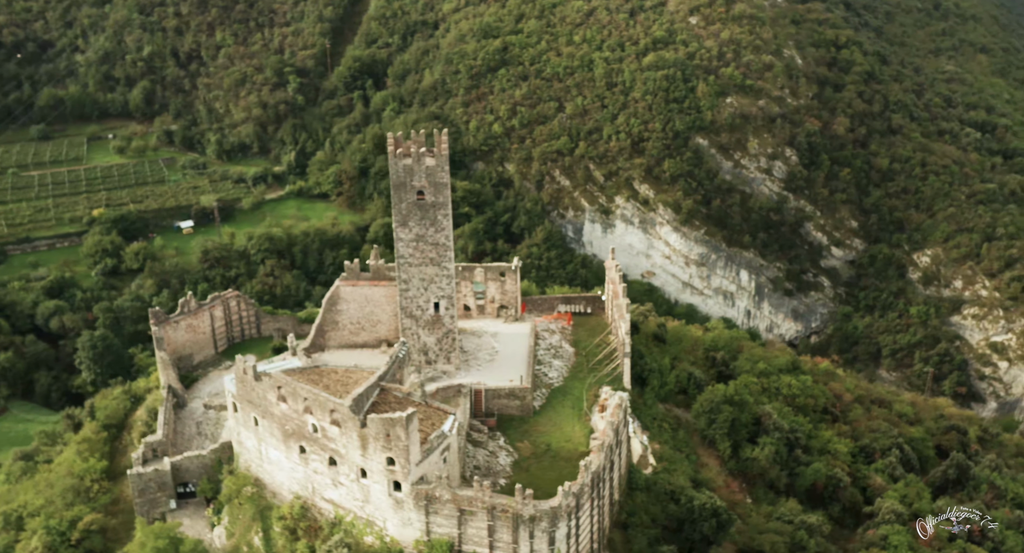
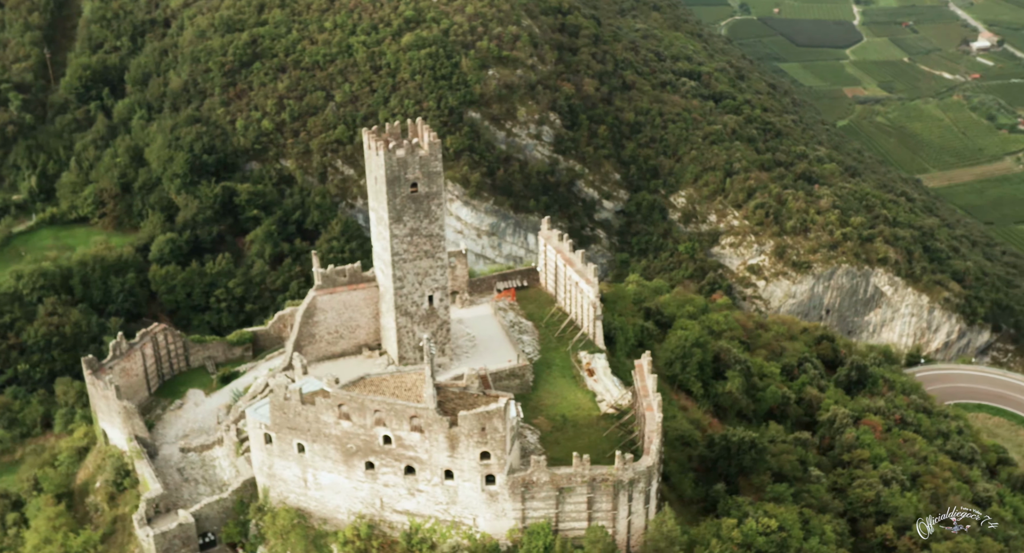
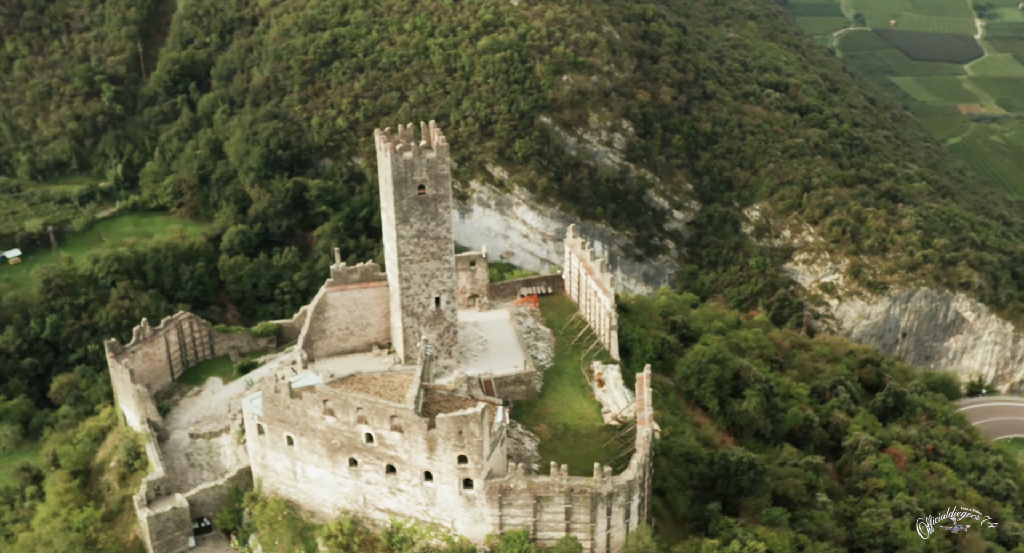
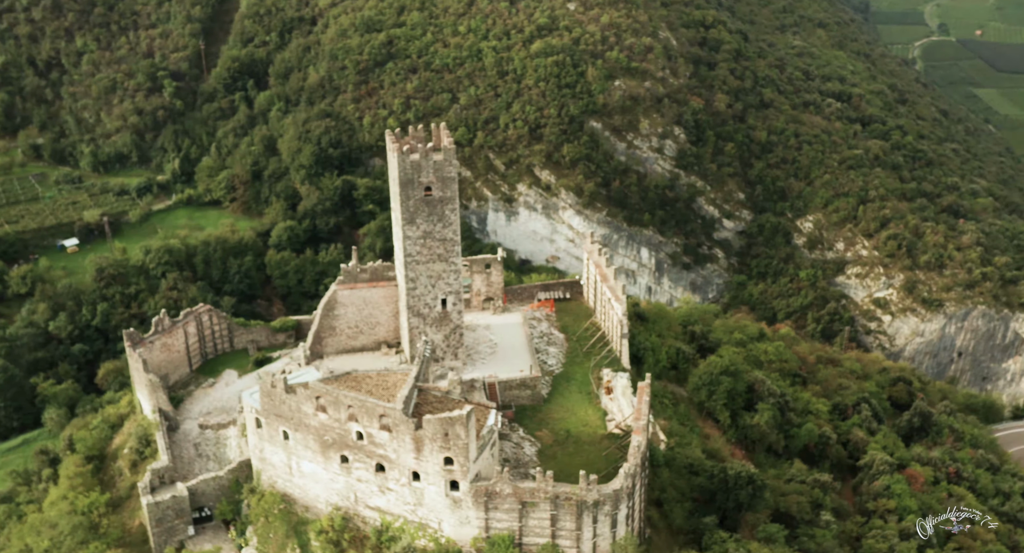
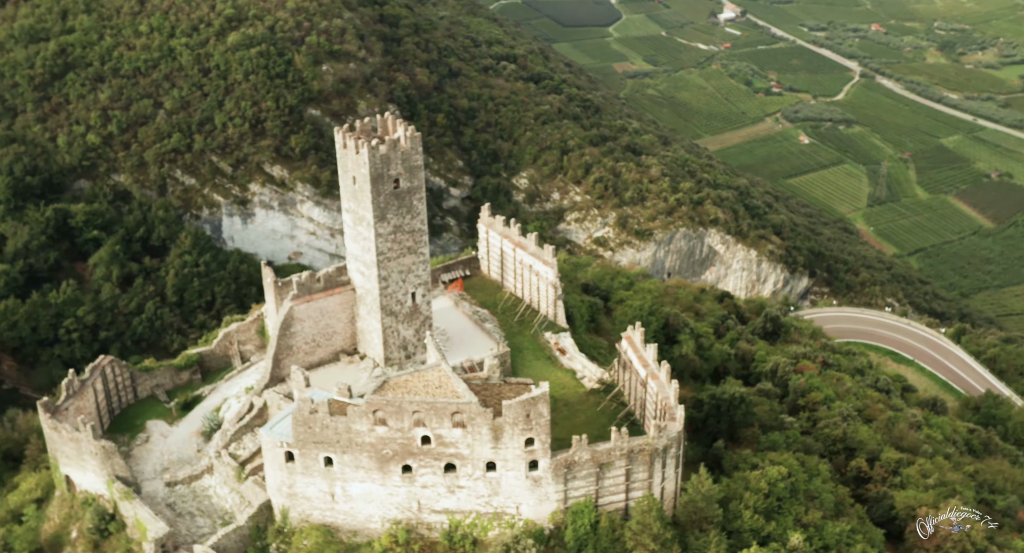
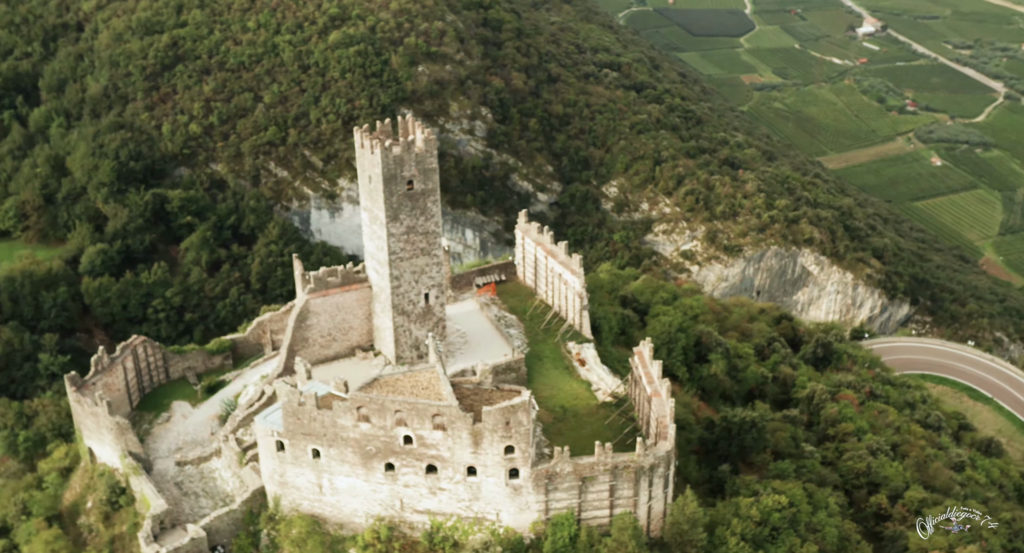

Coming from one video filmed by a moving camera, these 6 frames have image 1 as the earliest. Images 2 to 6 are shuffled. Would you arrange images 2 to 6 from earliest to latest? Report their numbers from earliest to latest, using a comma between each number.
4, 3, 2, 6, 5
